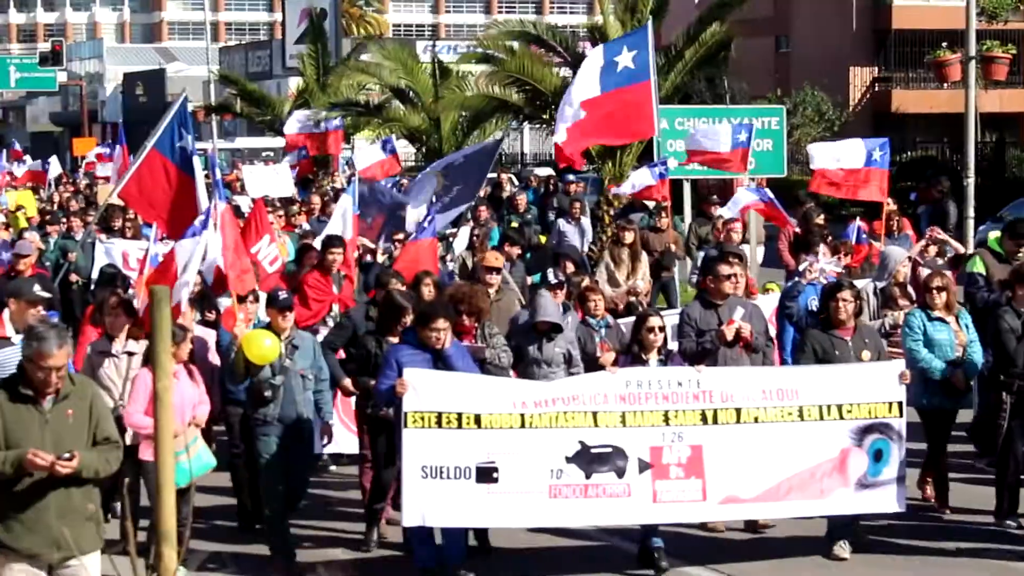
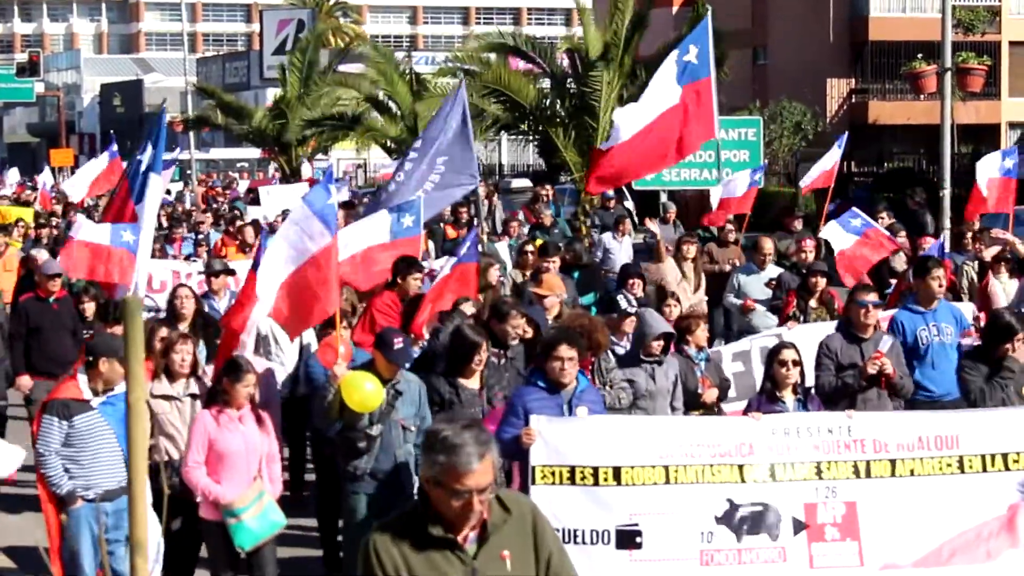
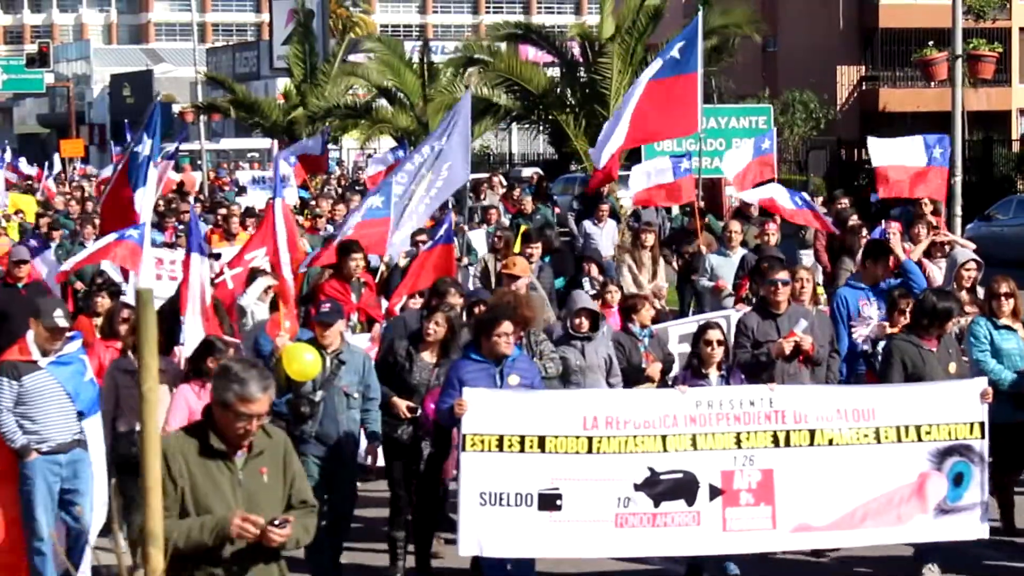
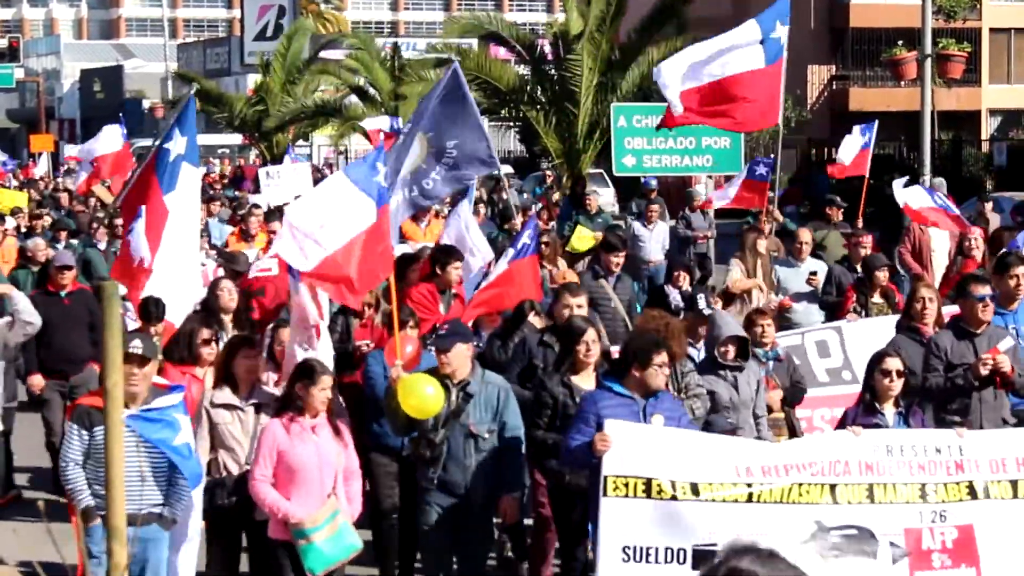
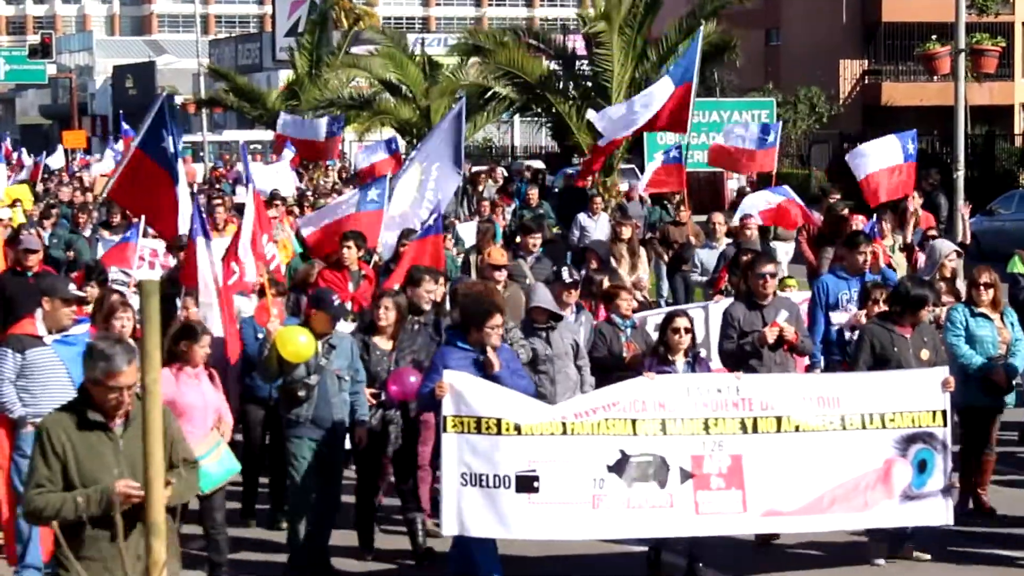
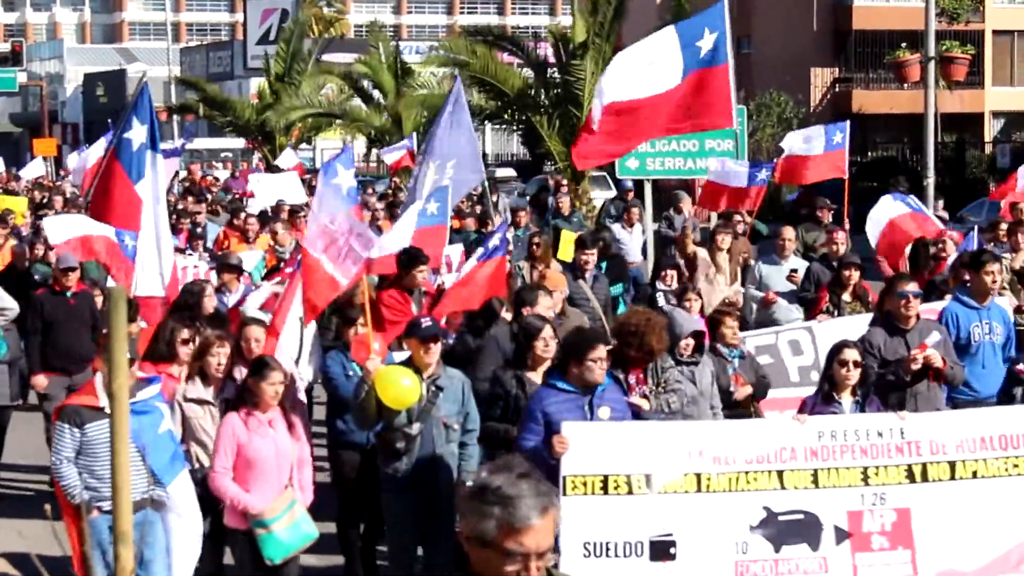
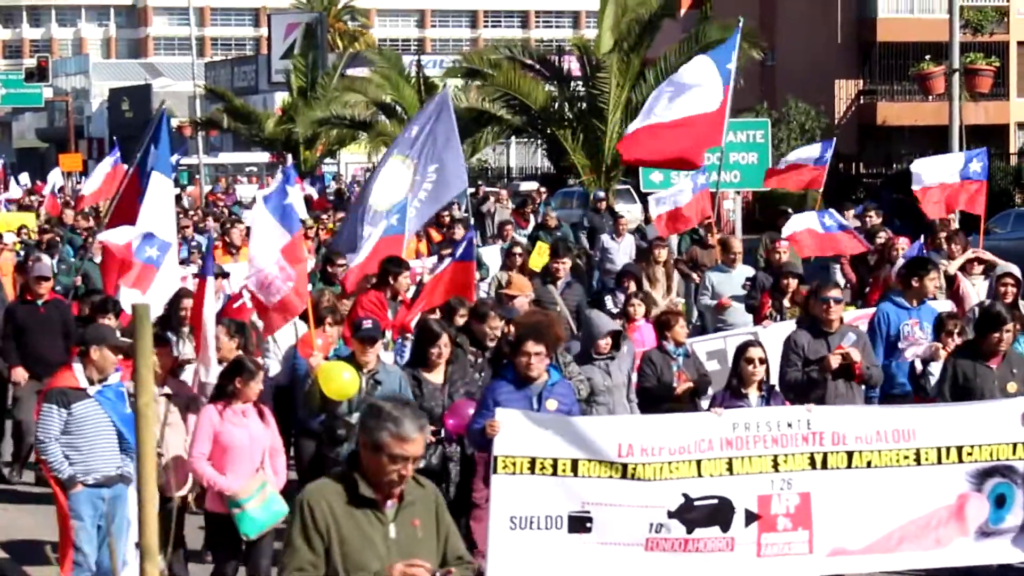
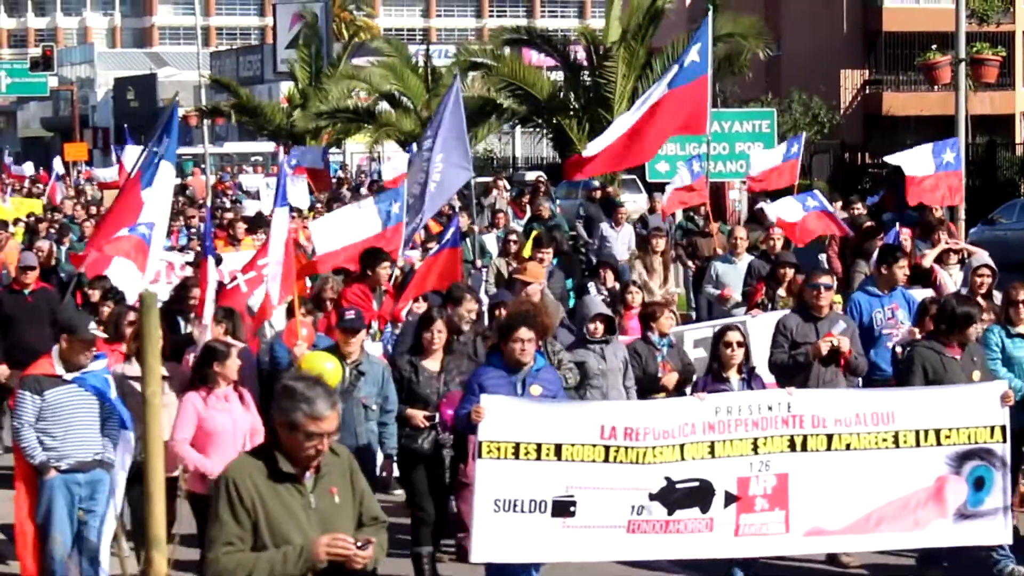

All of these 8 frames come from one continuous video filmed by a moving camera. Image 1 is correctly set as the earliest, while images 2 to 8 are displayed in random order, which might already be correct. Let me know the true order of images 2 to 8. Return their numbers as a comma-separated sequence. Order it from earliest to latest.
5, 3, 8, 7, 2, 6, 4
